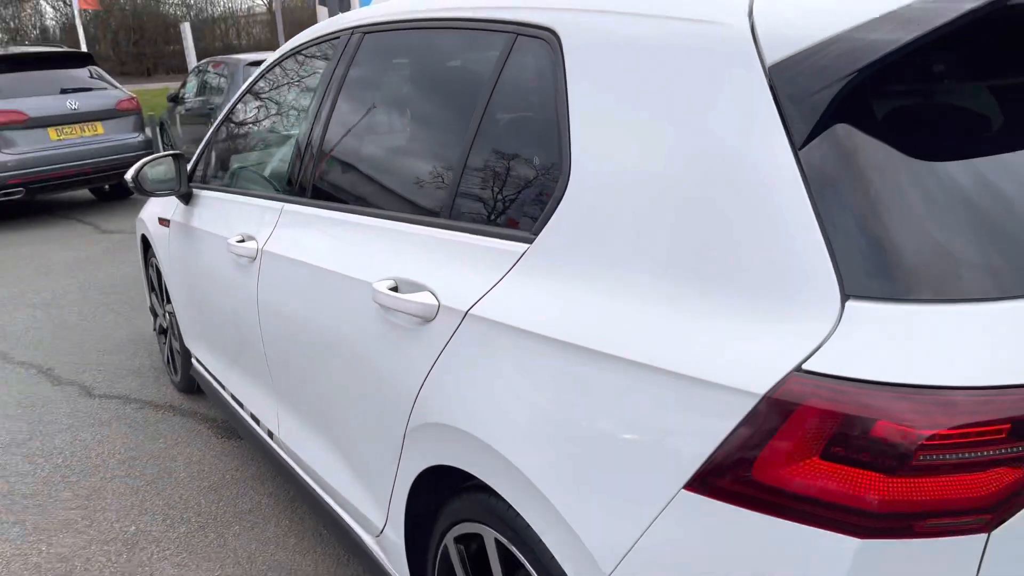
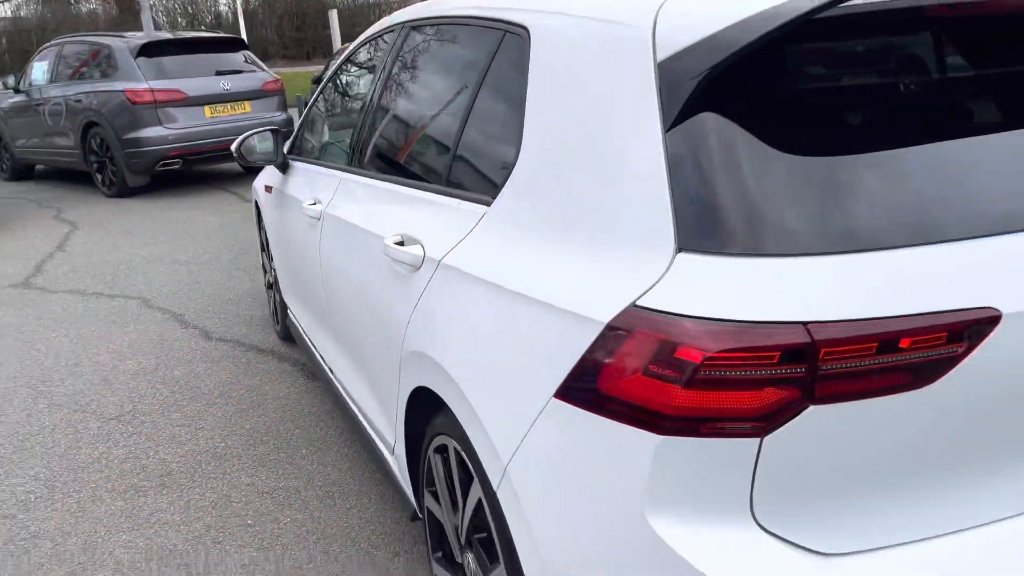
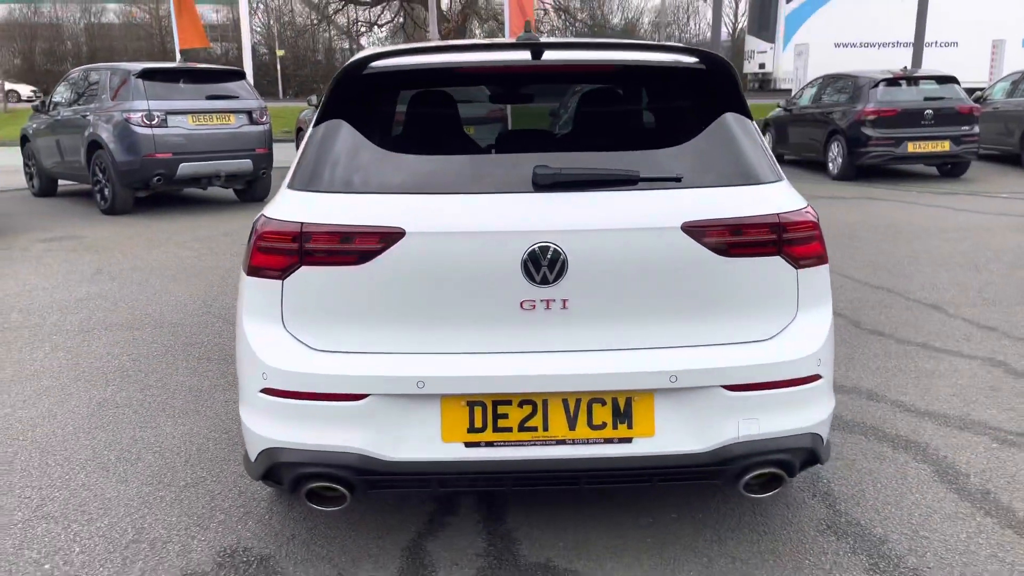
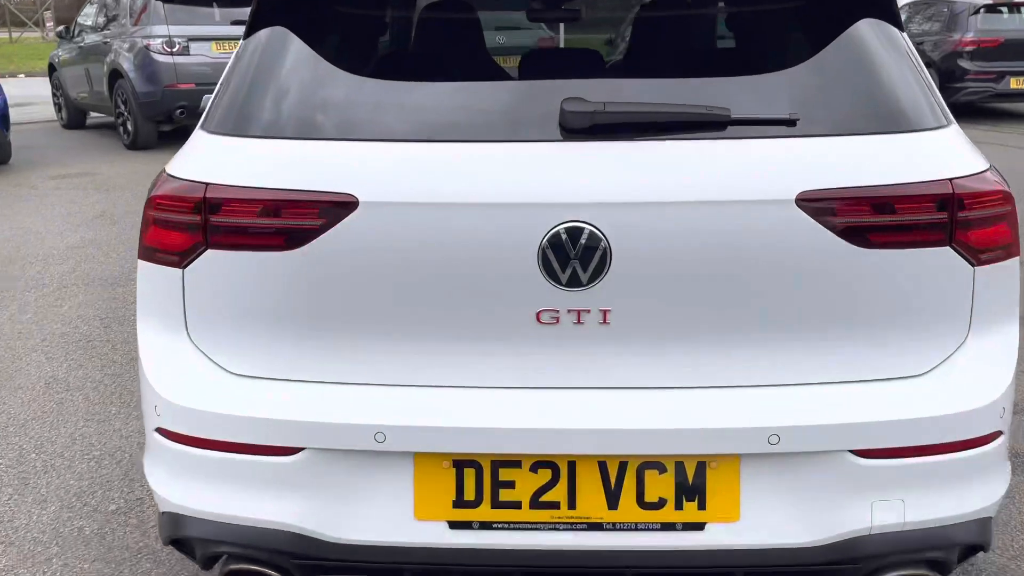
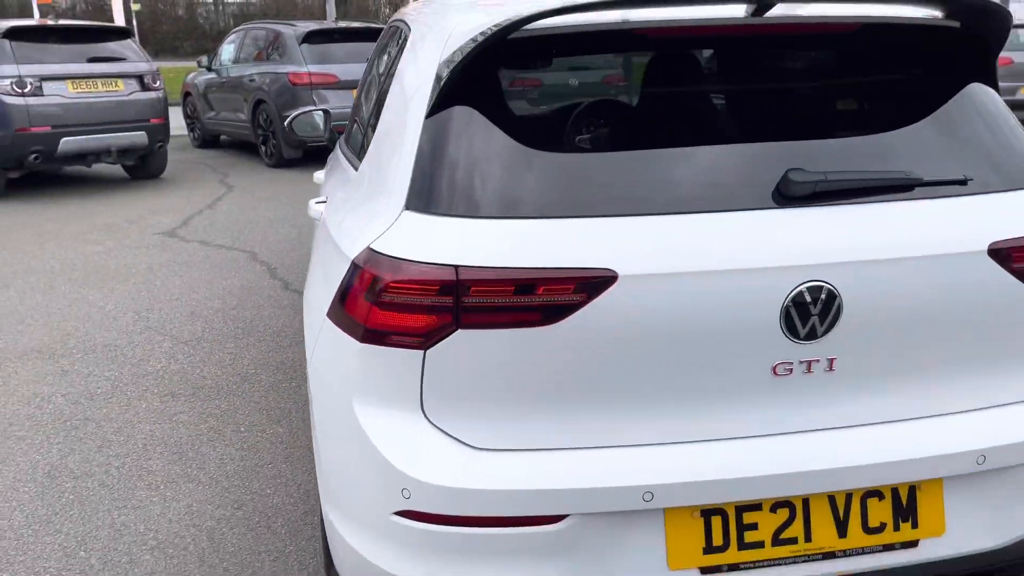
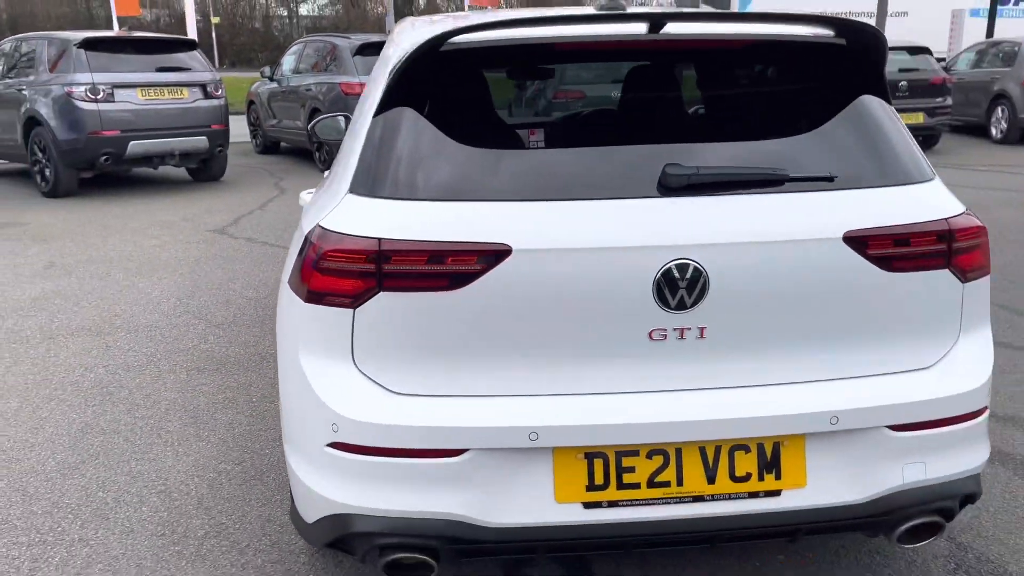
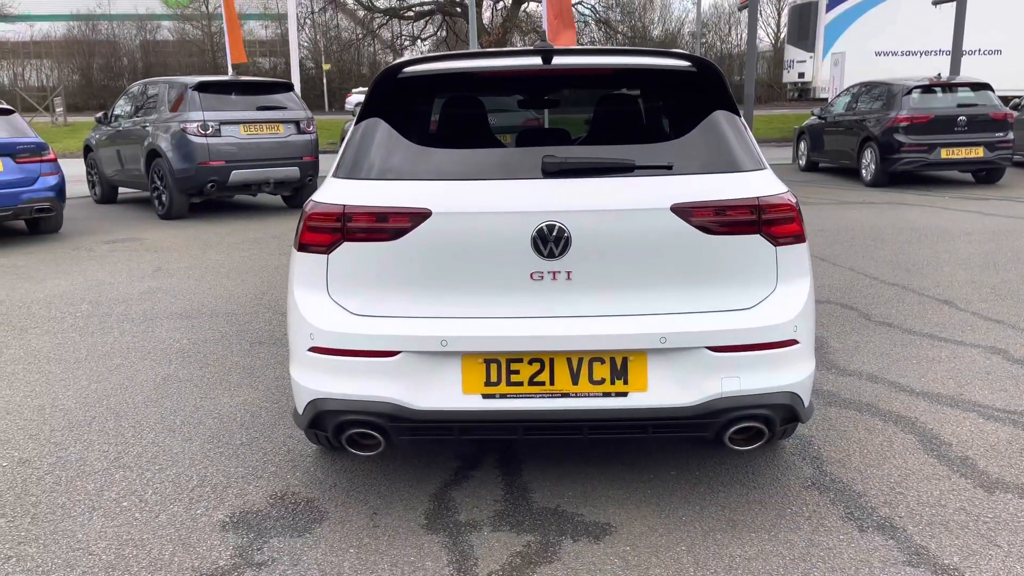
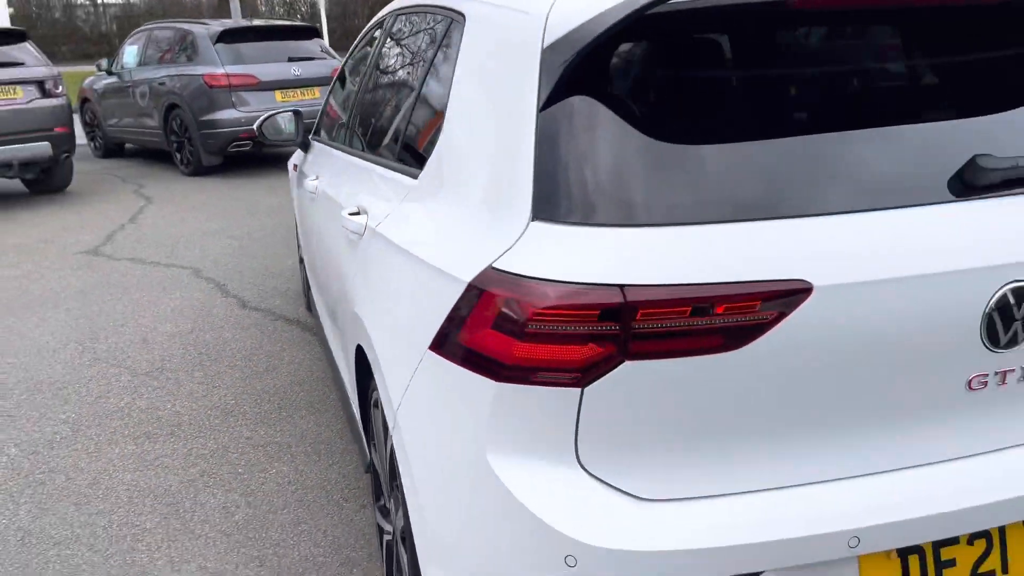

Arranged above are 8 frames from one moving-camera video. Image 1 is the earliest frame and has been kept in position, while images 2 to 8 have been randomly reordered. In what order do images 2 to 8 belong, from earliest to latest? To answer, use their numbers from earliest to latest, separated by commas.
2, 8, 5, 6, 3, 7, 4
